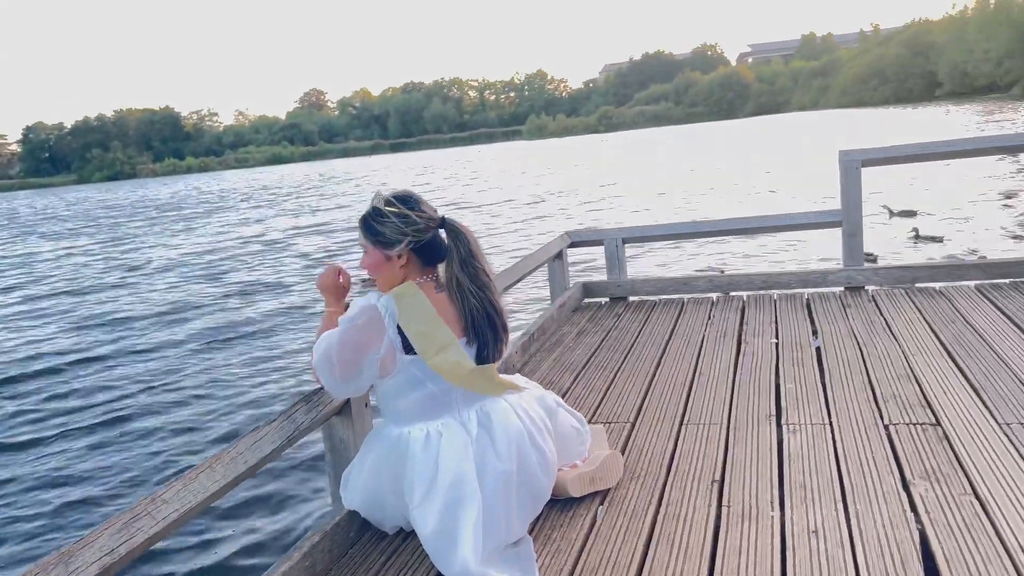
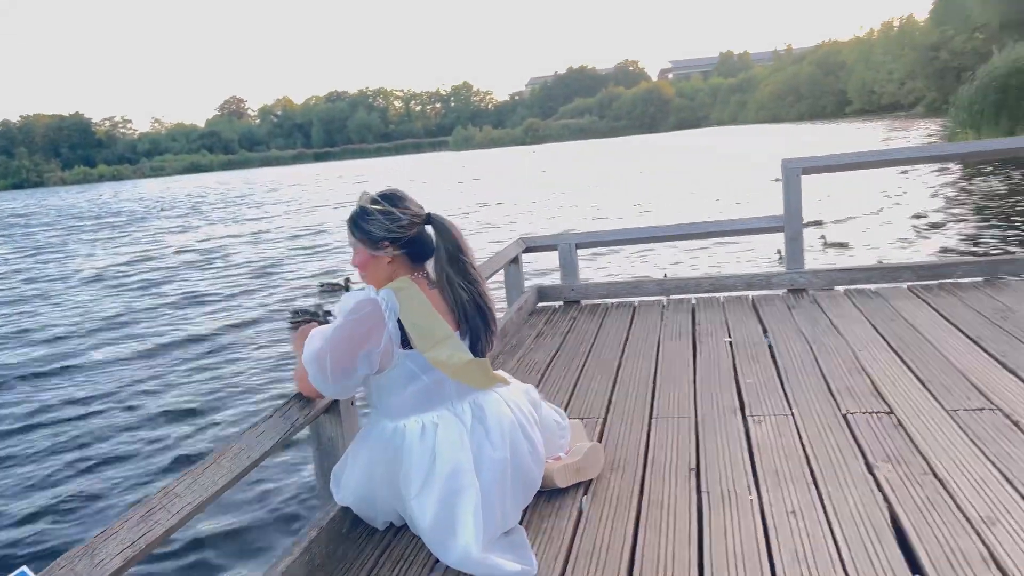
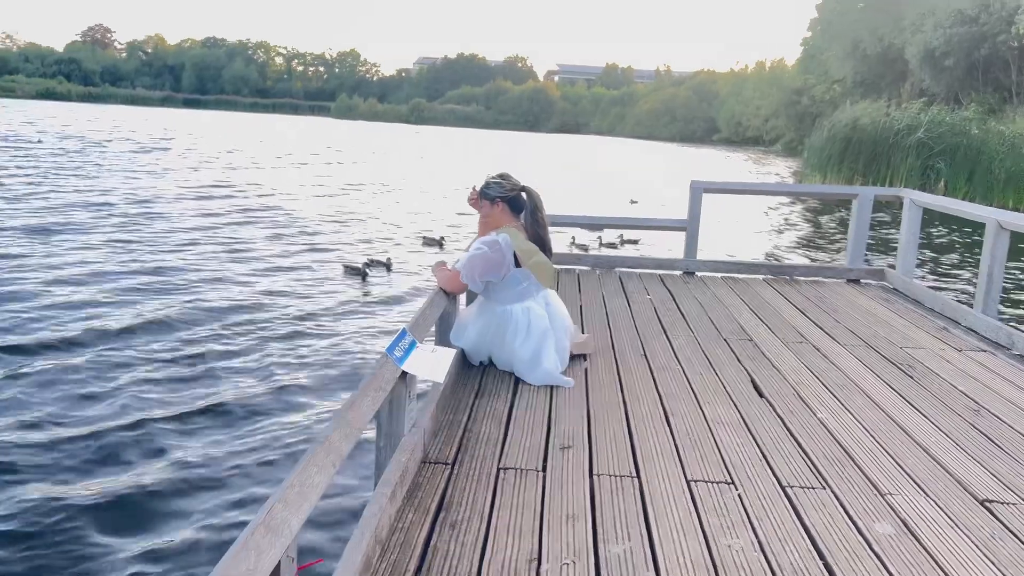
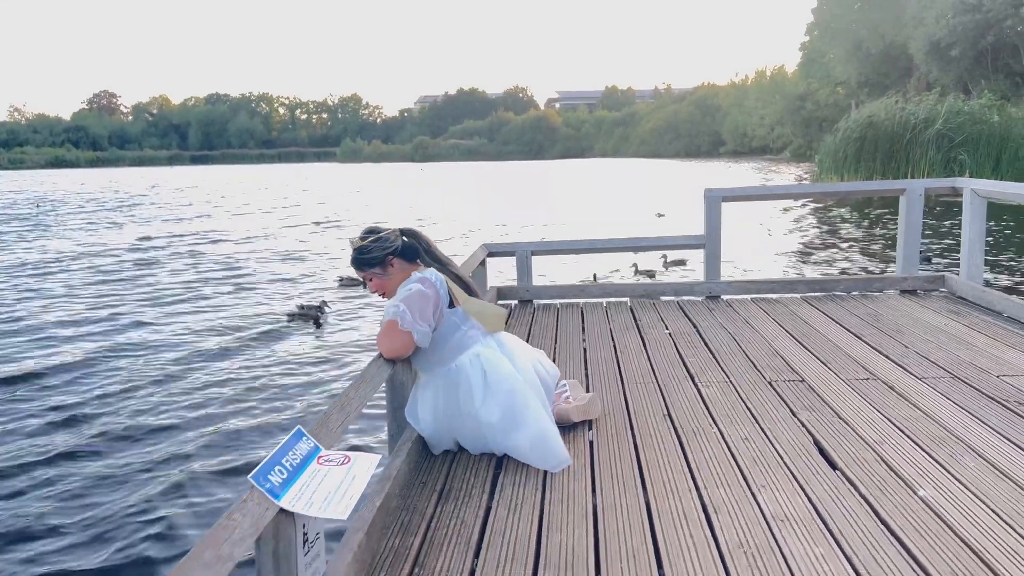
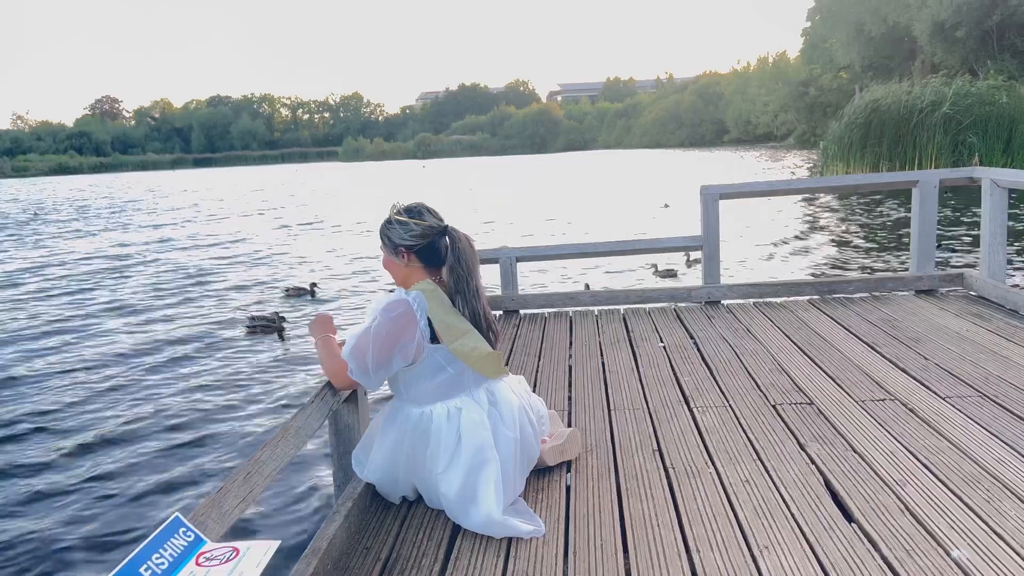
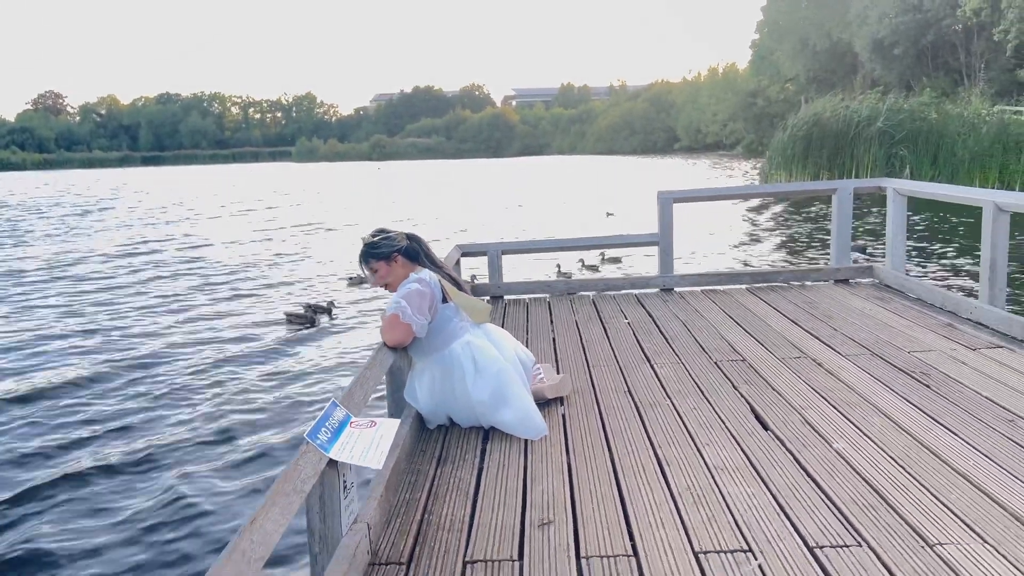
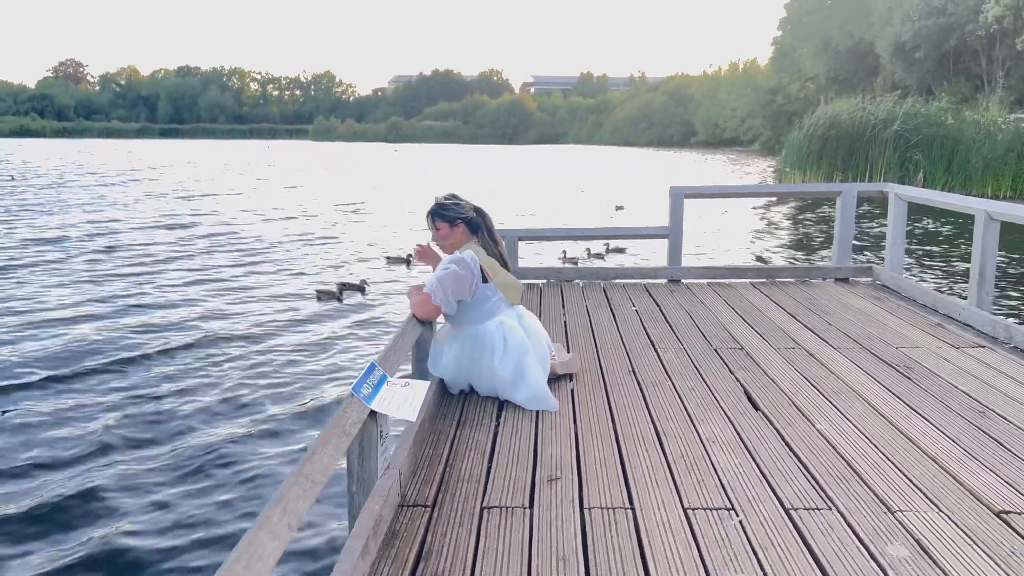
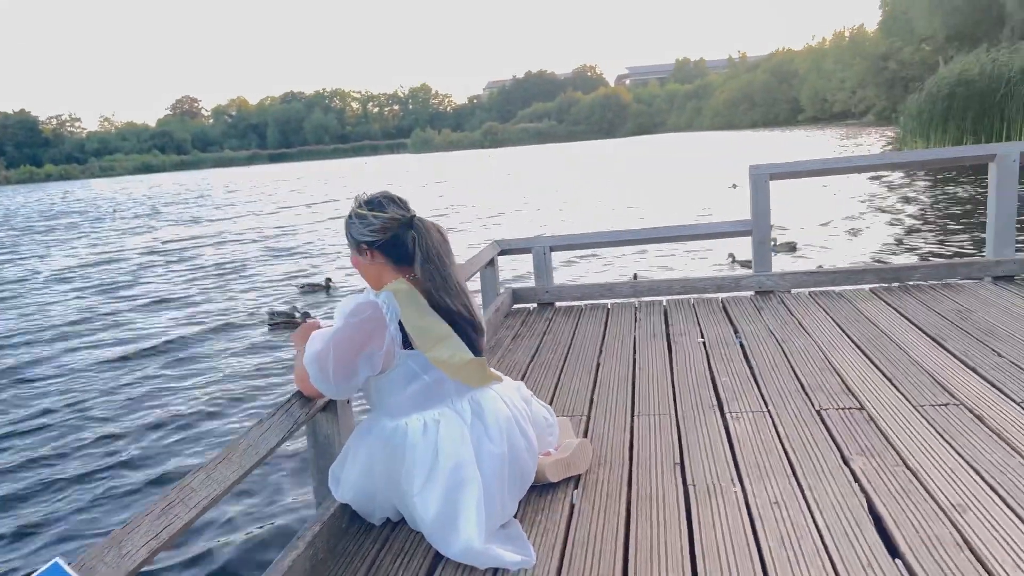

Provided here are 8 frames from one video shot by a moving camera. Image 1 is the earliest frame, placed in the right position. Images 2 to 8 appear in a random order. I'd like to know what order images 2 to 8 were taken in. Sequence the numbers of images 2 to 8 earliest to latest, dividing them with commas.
2, 8, 5, 4, 6, 7, 3
